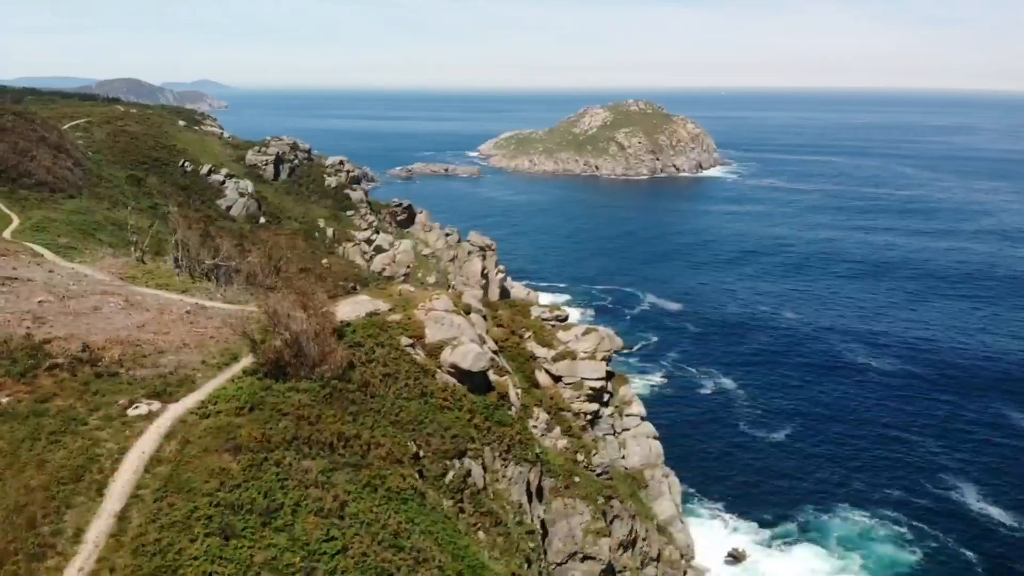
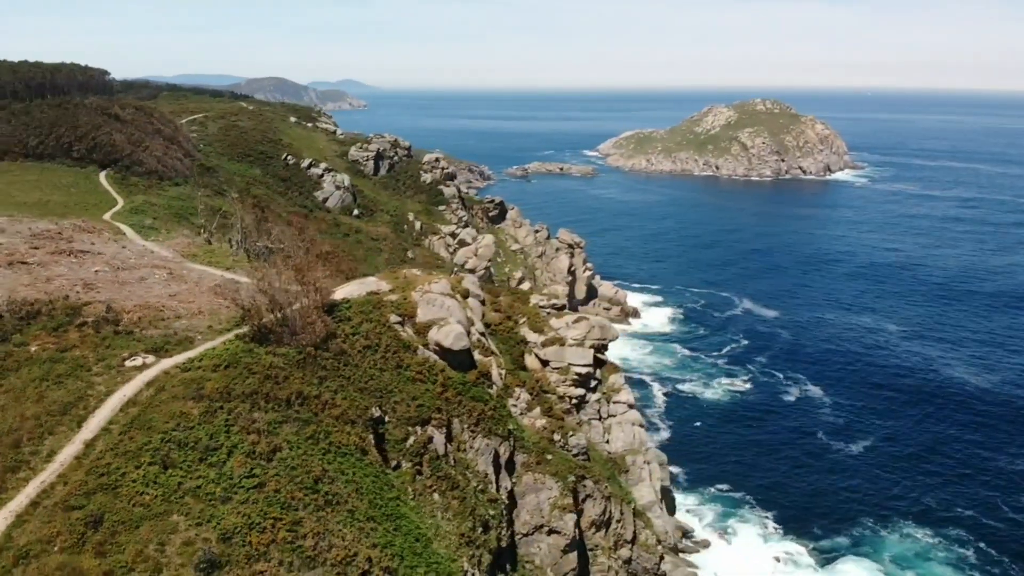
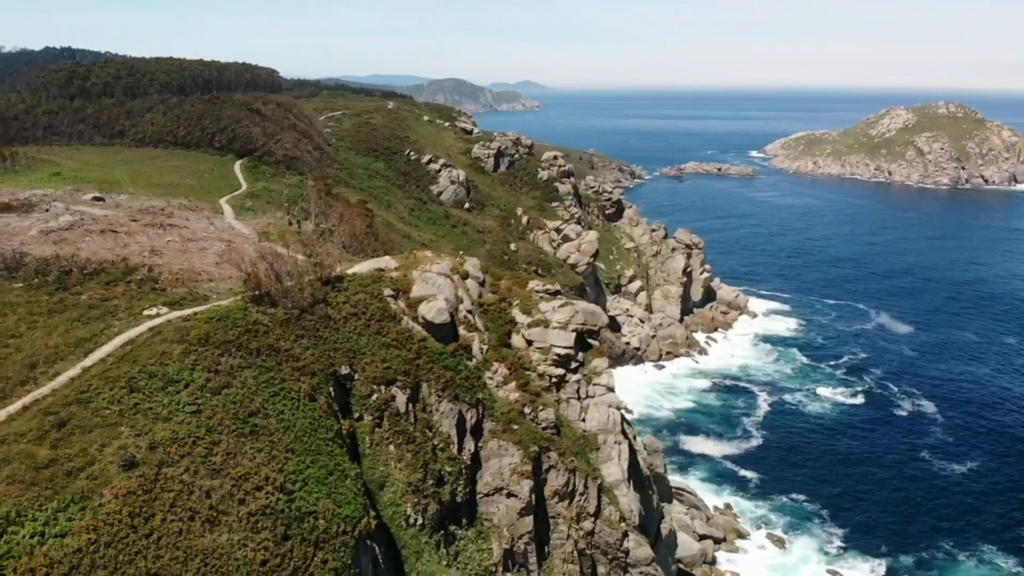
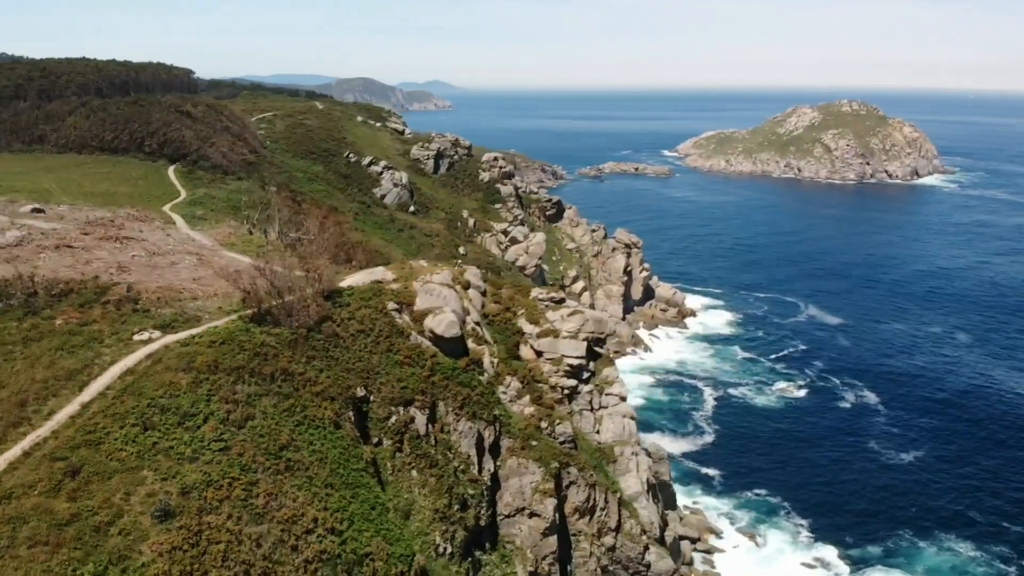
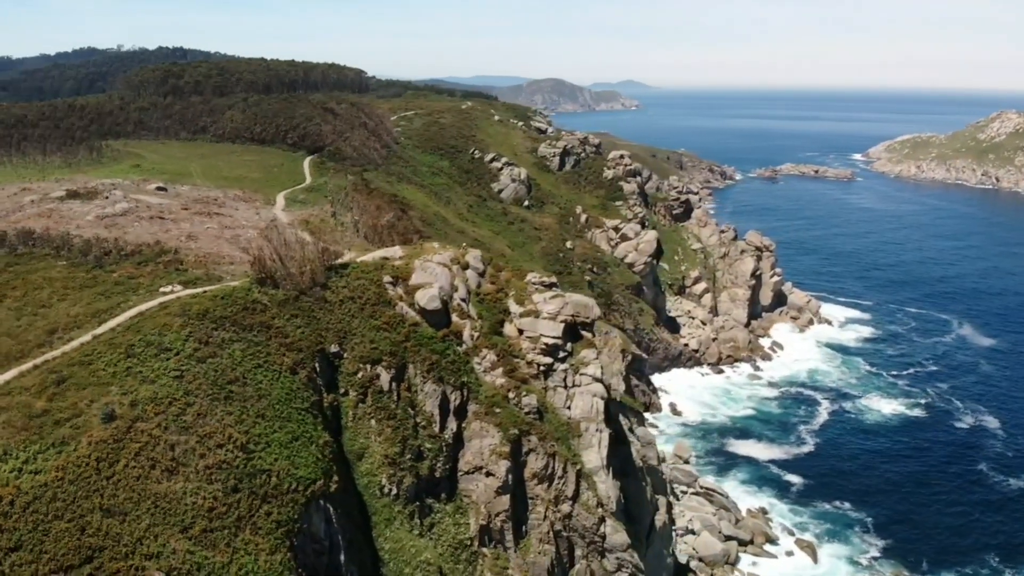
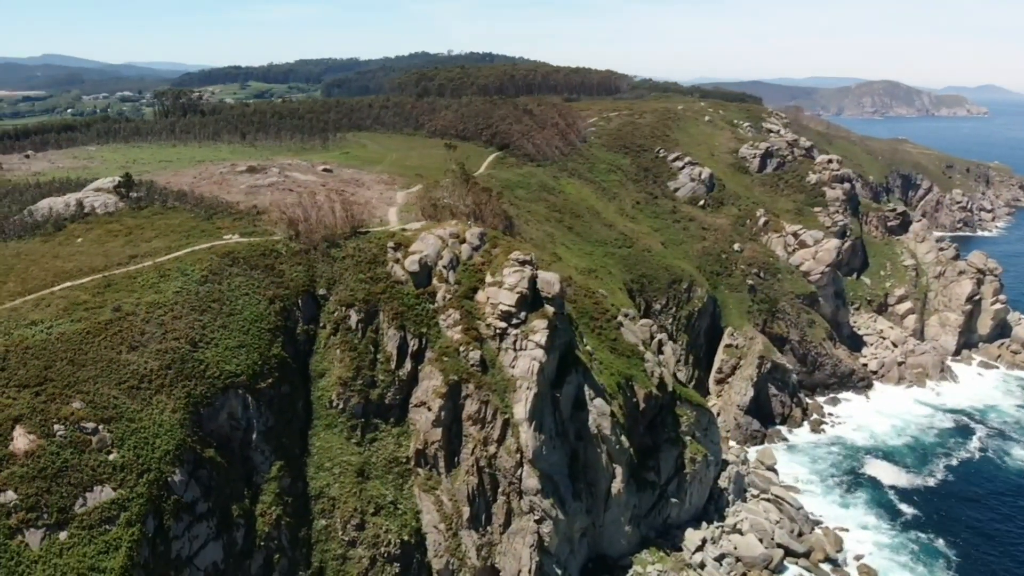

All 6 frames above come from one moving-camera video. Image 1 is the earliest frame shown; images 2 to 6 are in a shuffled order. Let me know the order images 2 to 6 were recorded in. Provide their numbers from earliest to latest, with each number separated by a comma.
2, 4, 3, 5, 6
